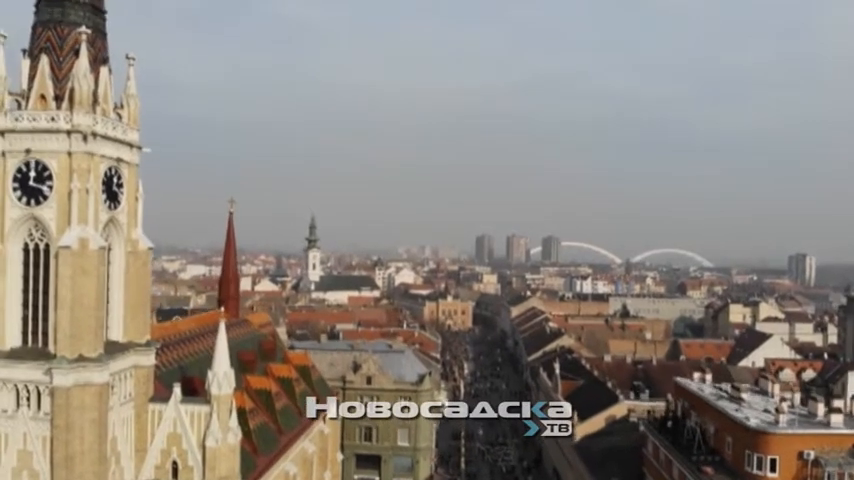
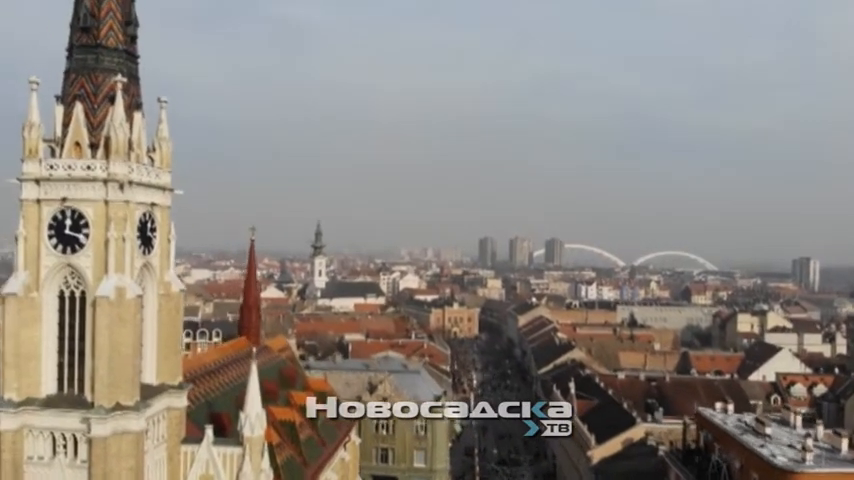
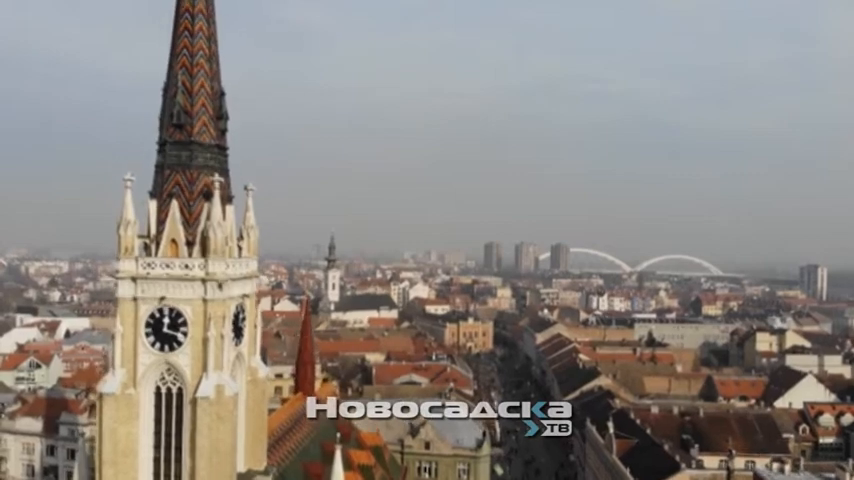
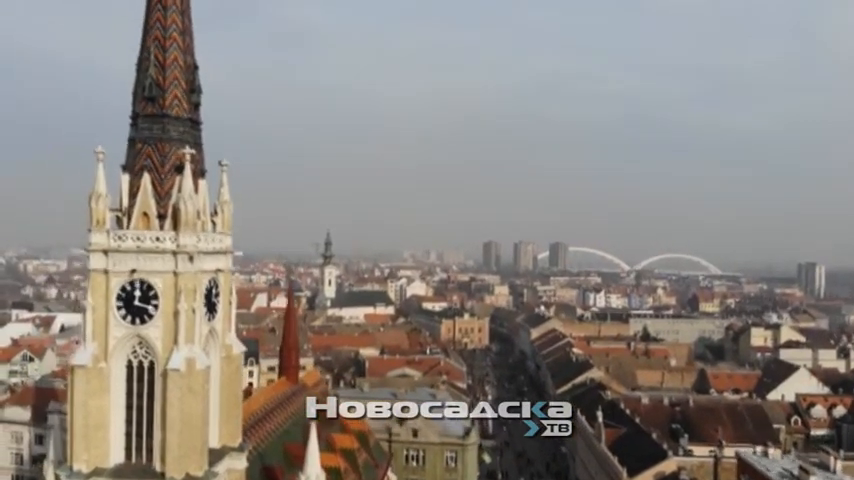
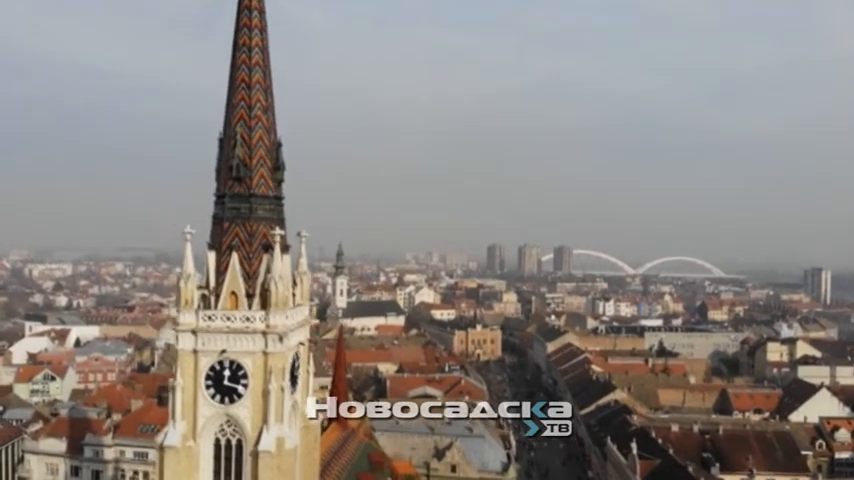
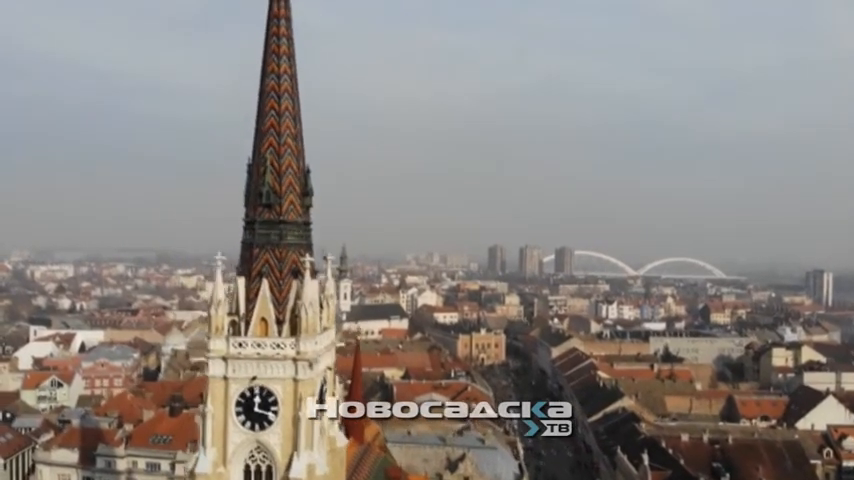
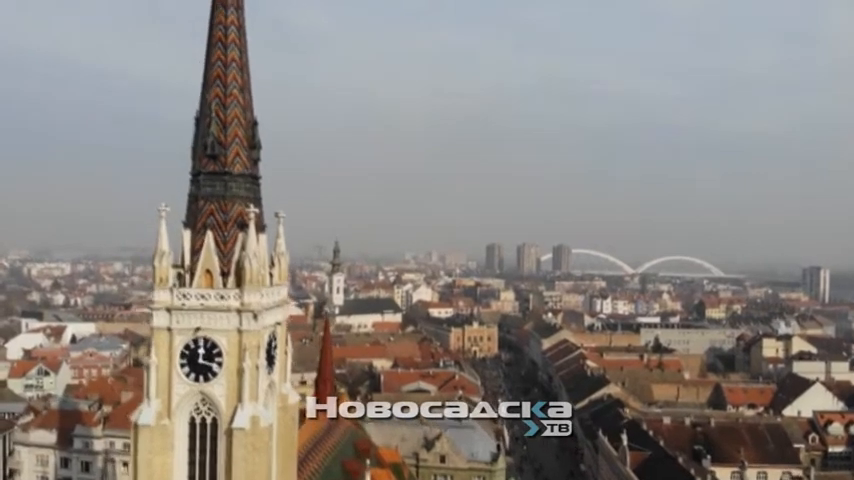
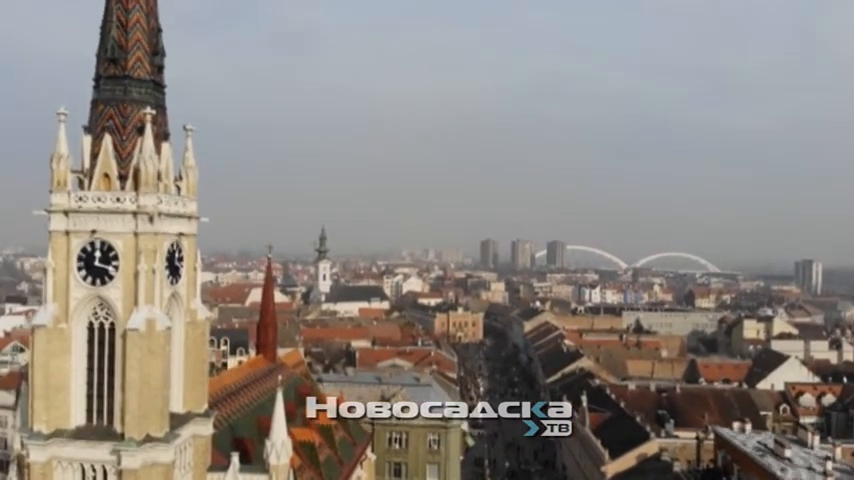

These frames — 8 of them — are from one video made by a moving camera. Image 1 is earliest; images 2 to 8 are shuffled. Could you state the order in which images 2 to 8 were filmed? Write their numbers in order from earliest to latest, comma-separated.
2, 8, 4, 3, 7, 5, 6
